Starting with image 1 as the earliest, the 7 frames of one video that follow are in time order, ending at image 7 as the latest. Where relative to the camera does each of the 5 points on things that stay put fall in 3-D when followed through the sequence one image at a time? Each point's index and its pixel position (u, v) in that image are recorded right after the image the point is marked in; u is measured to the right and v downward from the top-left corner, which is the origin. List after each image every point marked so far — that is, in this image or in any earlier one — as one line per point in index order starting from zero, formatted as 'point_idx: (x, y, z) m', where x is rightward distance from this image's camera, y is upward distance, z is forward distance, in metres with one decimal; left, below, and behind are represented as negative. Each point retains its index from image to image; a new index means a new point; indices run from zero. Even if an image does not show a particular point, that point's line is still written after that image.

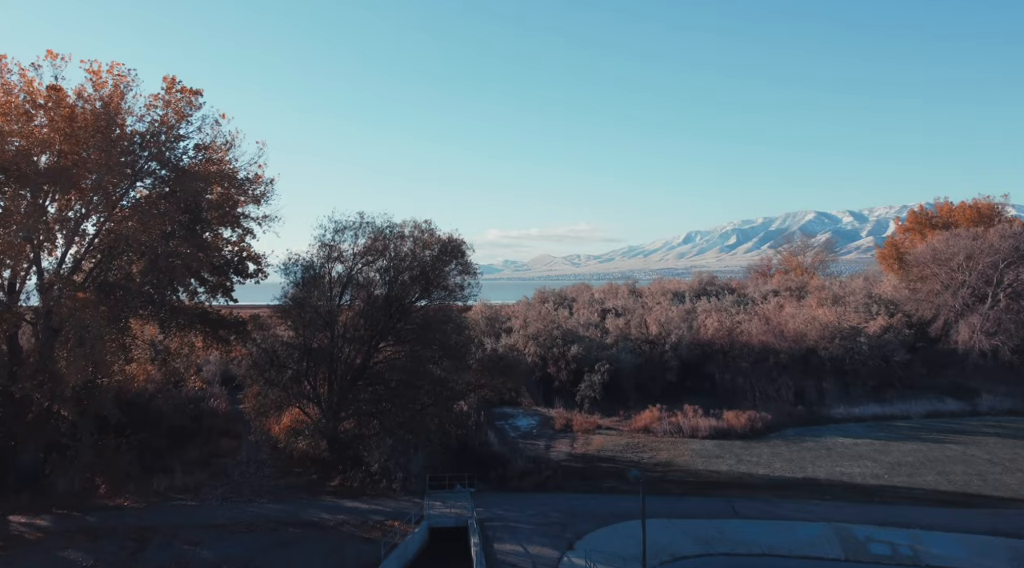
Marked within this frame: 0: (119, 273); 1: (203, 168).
0: (-10.1, +0.3, +18.4) m
1: (-8.5, +3.2, +19.7) m
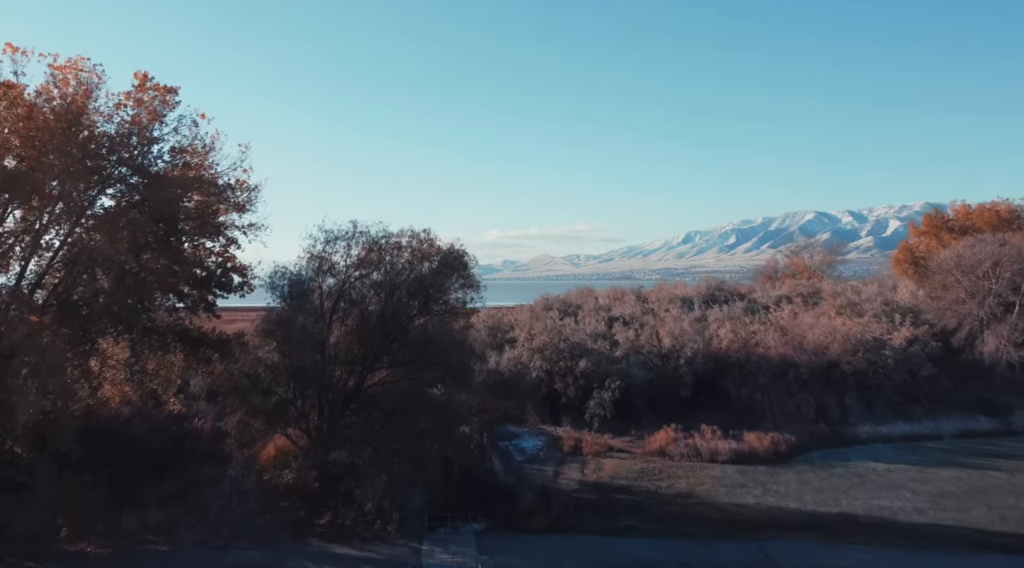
0: (-9.9, -0.2, +16.6) m
1: (-8.3, +2.7, +17.9) m
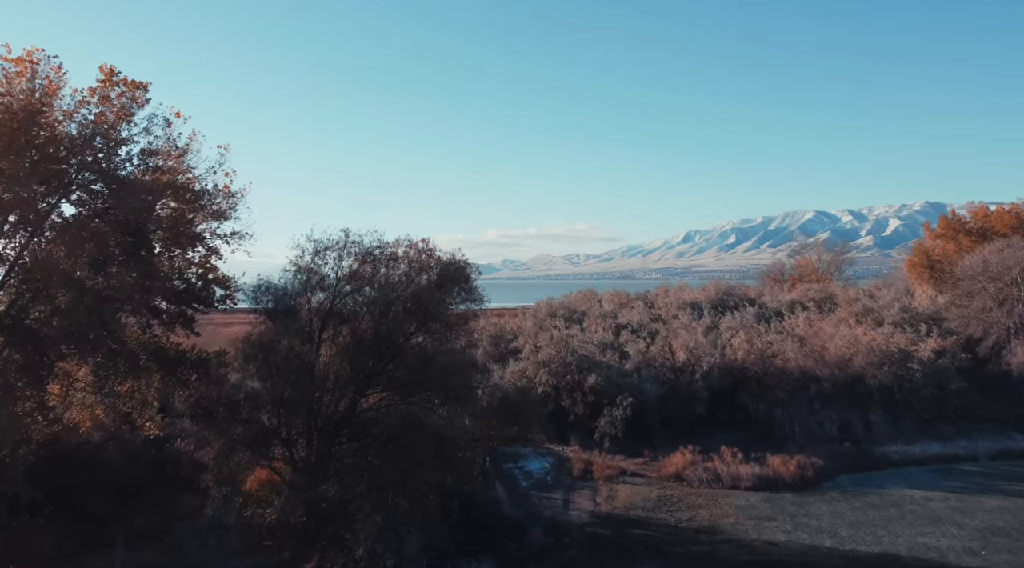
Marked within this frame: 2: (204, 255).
0: (-9.8, -0.5, +14.9) m
1: (-8.2, +2.3, +16.2) m
2: (-8.3, +0.8, +19.2) m
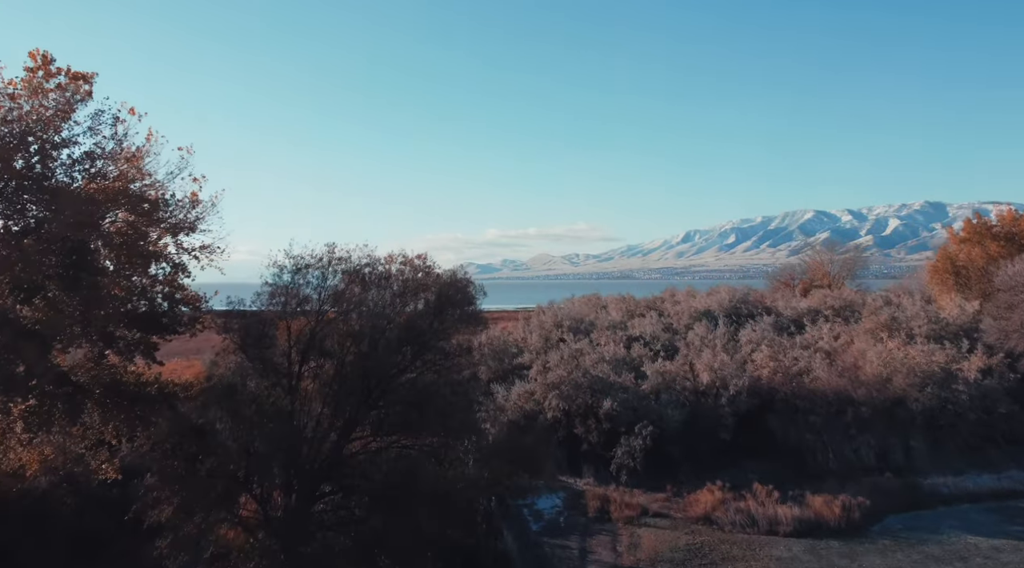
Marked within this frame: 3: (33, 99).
0: (-9.5, -1.1, +12.4) m
1: (-7.9, +1.8, +13.6) m
2: (-8.1, +0.2, +16.7) m
3: (-8.8, +3.4, +13.2) m
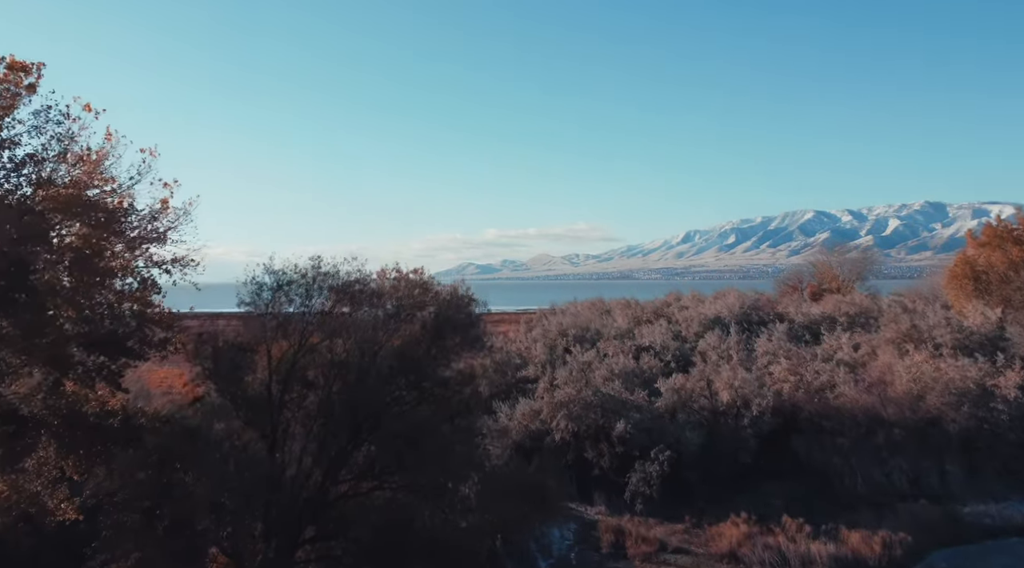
0: (-9.4, -1.4, +10.5) m
1: (-7.8, +1.4, +11.8) m
2: (-7.9, -0.1, +14.9) m
3: (-8.7, +3.0, +11.4) m
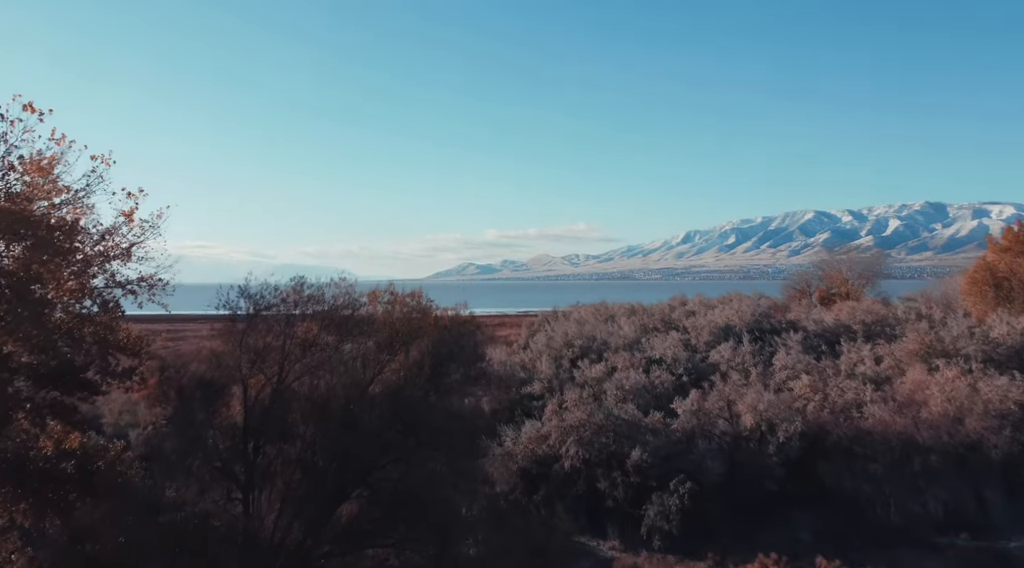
0: (-9.2, -1.9, +8.8) m
1: (-7.6, +1.0, +10.1) m
2: (-7.7, -0.6, +13.1) m
3: (-8.5, +2.6, +9.6) m
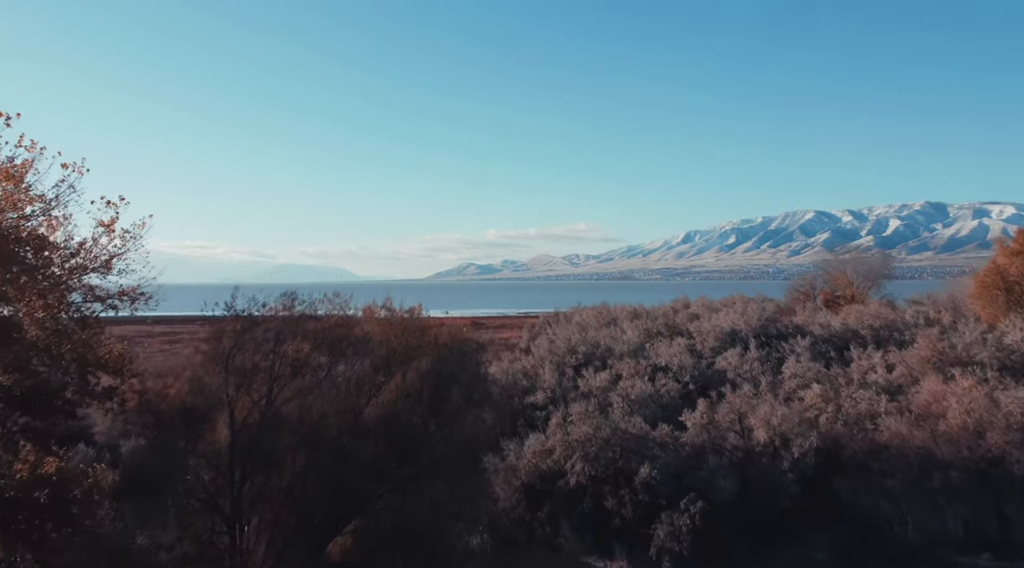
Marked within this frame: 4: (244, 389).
0: (-9.1, -2.1, +7.9) m
1: (-7.5, +0.7, +9.2) m
2: (-7.6, -0.8, +12.3) m
3: (-8.4, +2.3, +8.8) m
4: (-4.3, -1.7, +11.2) m
